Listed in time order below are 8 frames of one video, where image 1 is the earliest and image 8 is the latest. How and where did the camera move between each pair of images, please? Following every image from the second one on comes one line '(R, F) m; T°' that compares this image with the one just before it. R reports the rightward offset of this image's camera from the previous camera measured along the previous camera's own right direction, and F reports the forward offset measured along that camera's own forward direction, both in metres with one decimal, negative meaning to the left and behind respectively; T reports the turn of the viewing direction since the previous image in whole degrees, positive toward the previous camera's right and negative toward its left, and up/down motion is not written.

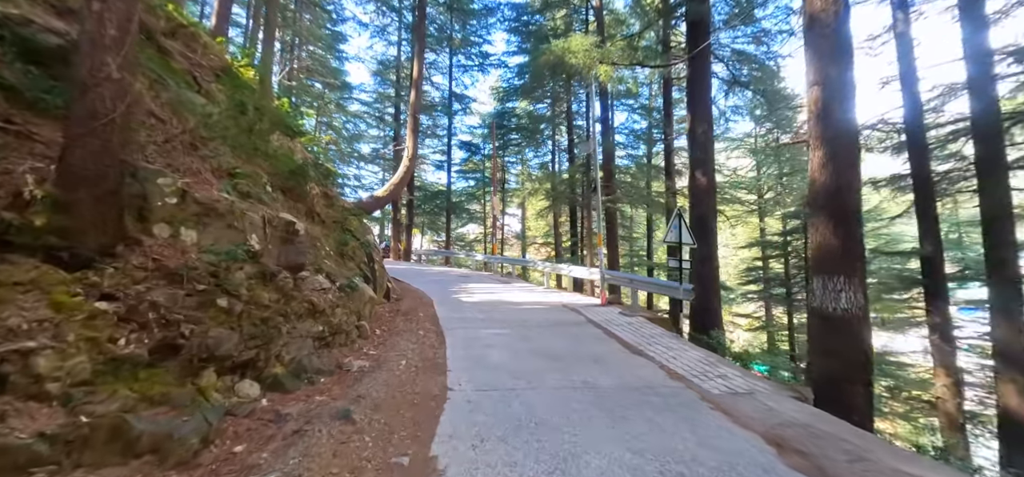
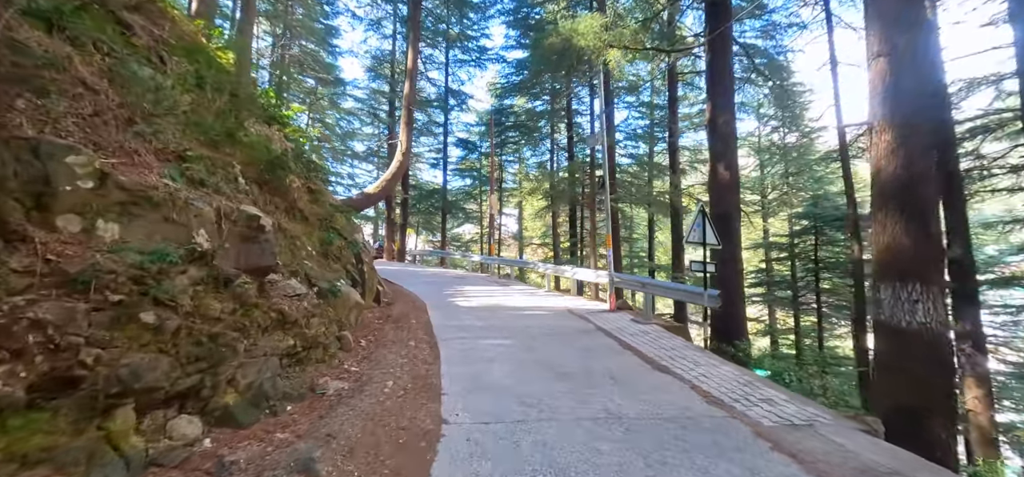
(-0.1, +0.8) m; +1°
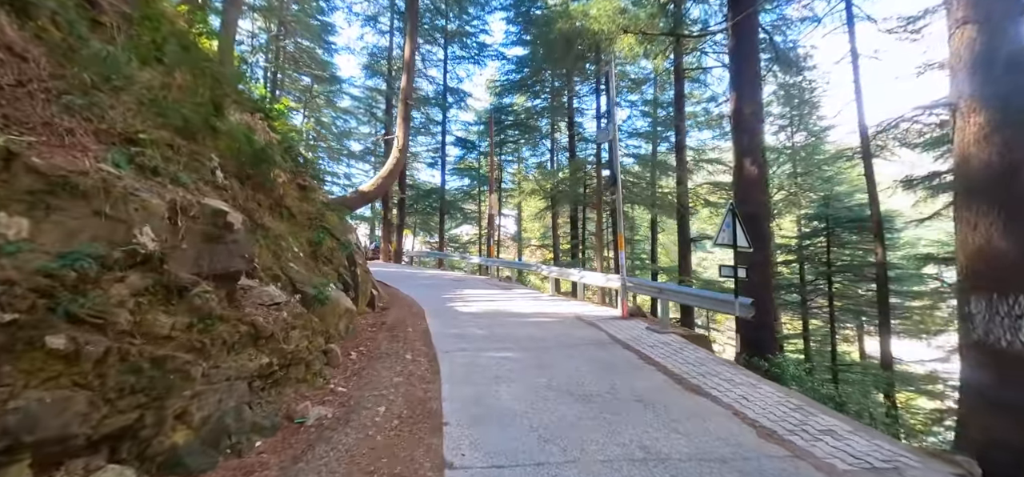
(-0.2, +0.7) m; 0°
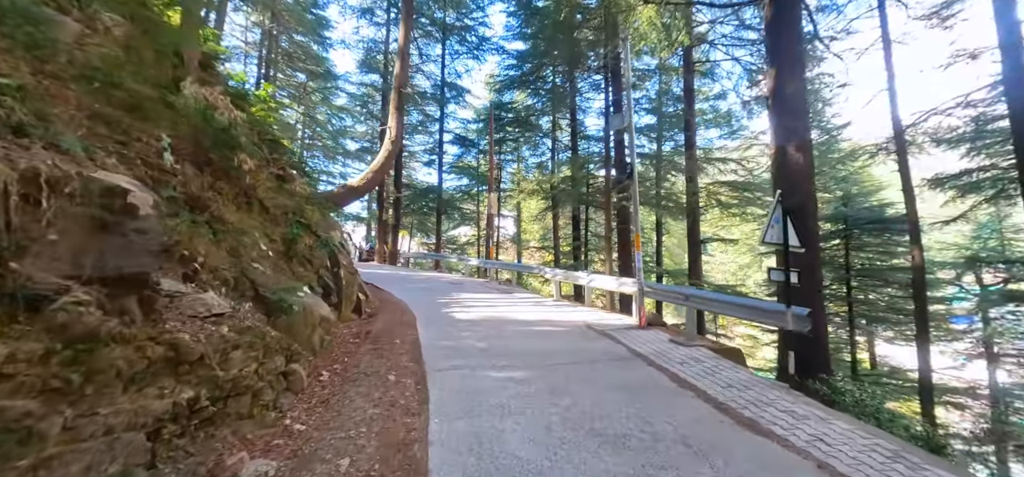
(-0.1, +1.0) m; 0°
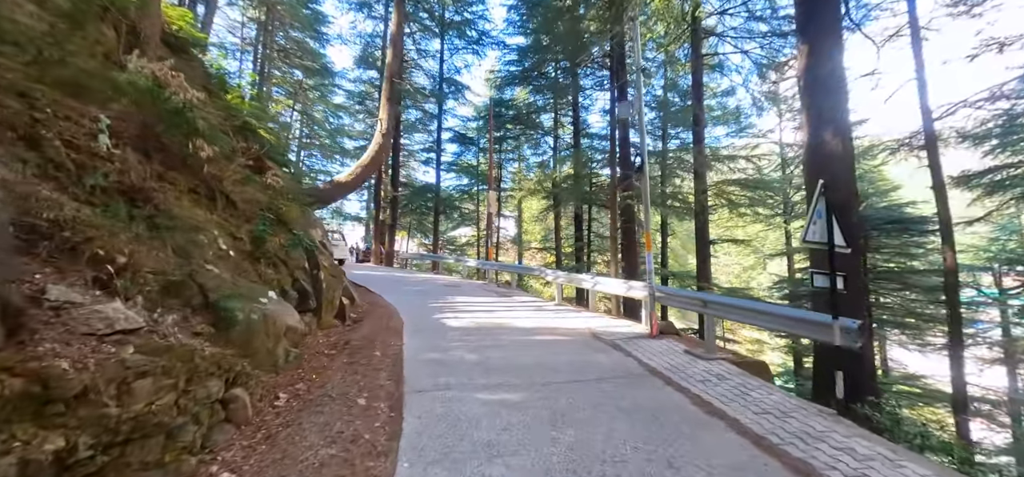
(+0.1, +0.8) m; 0°
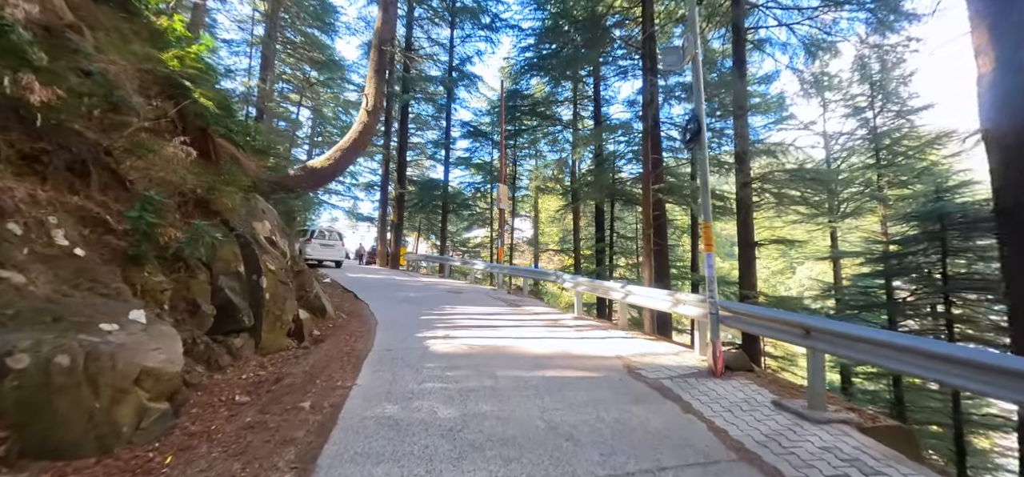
(+0.2, +2.0) m; -2°
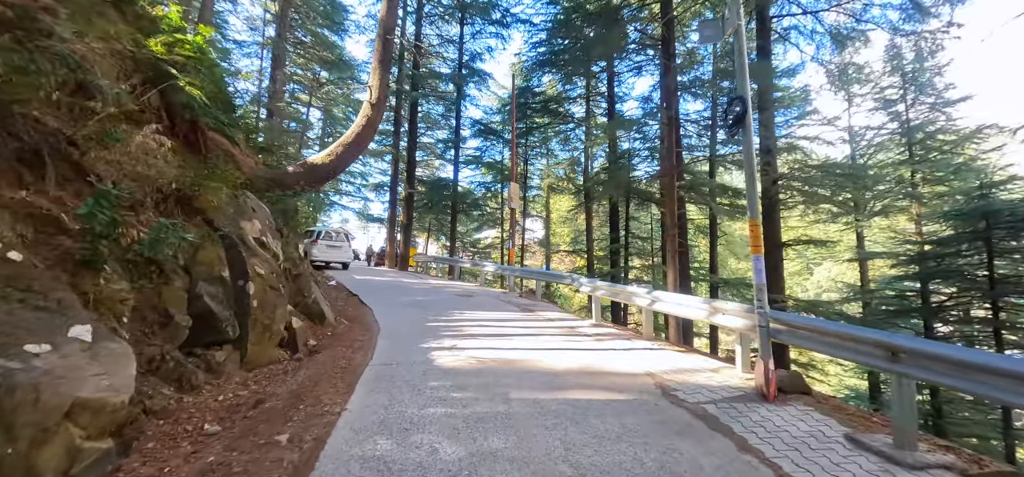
(-0.1, +0.6) m; -1°
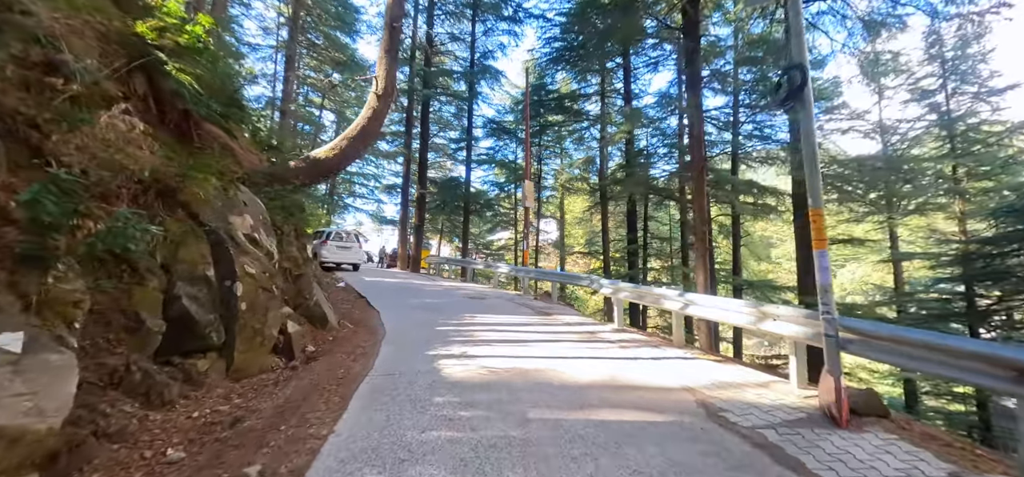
(0.0, +0.6) m; -2°
